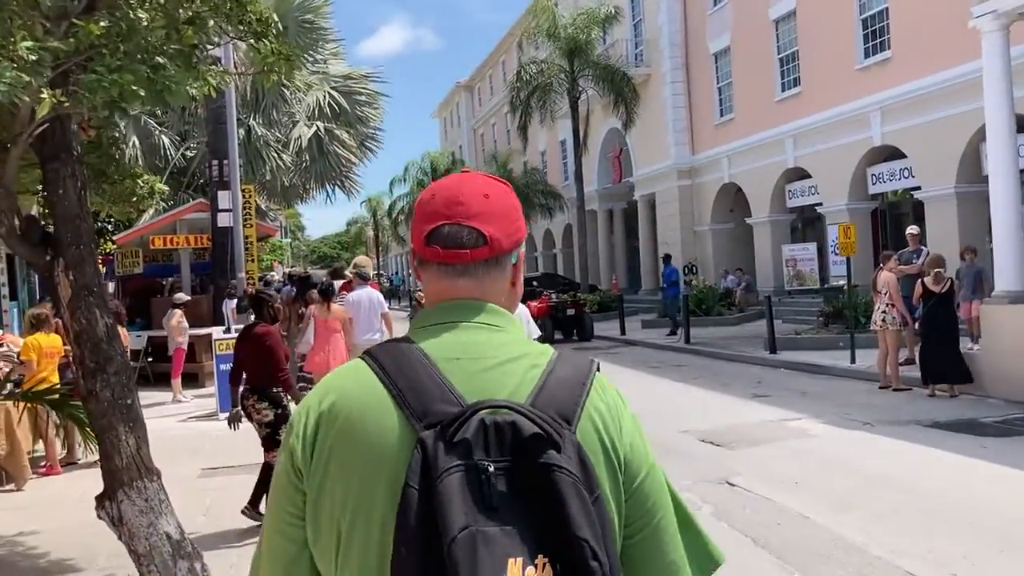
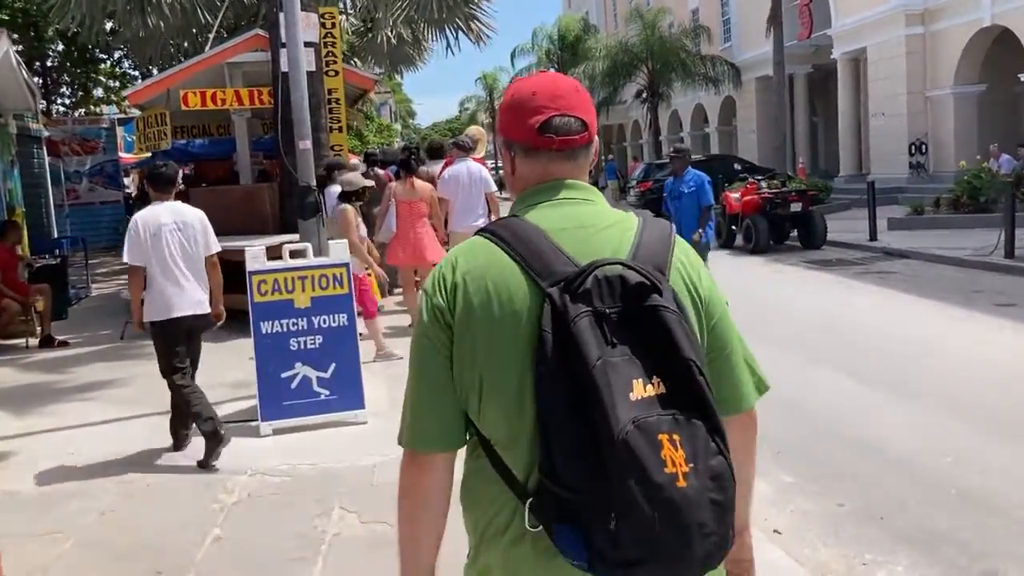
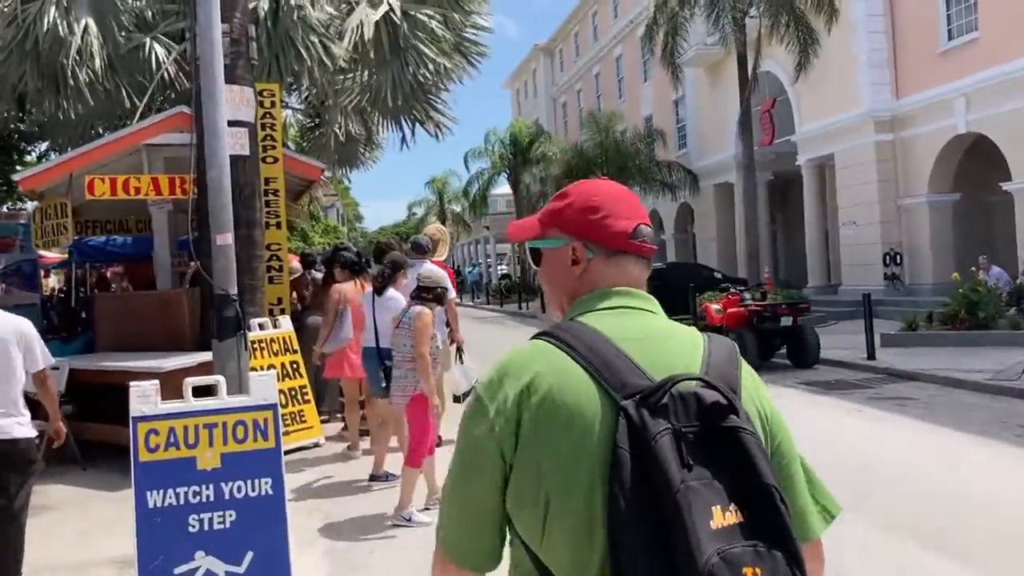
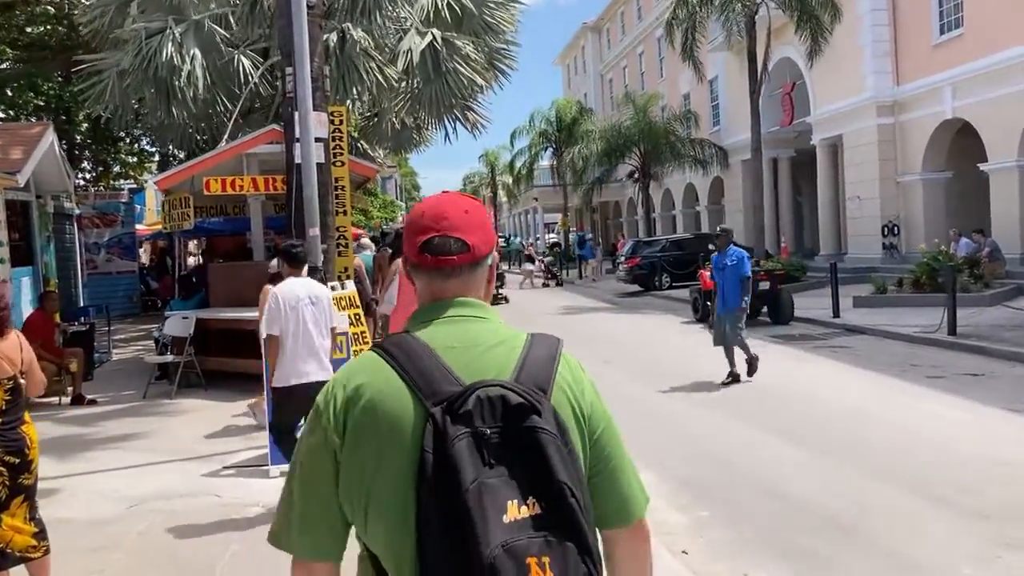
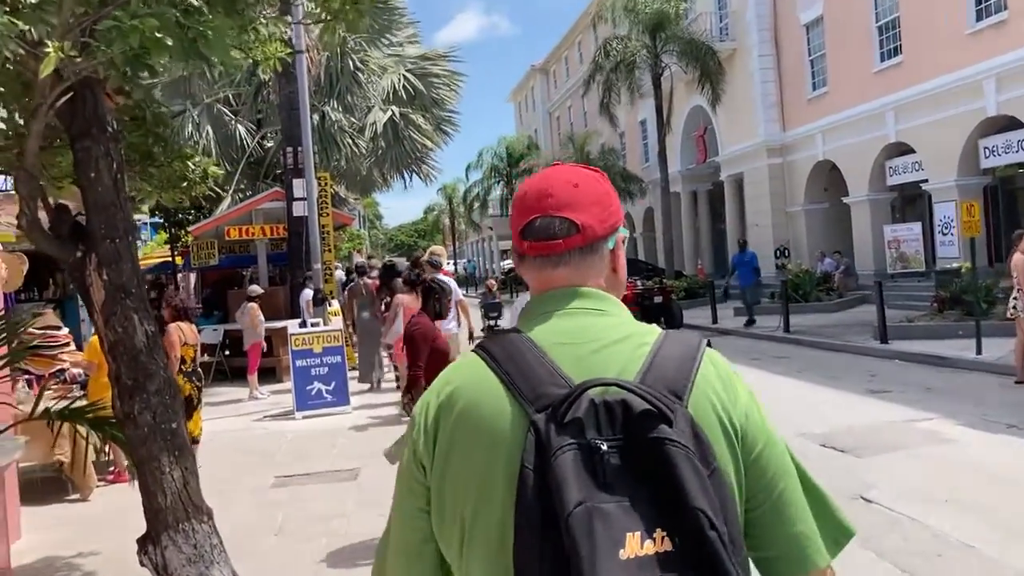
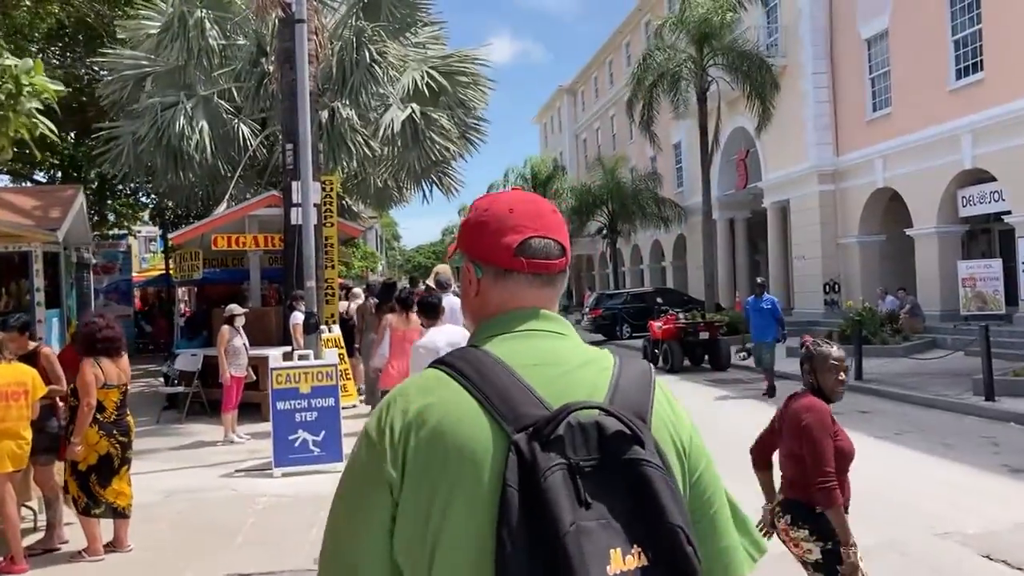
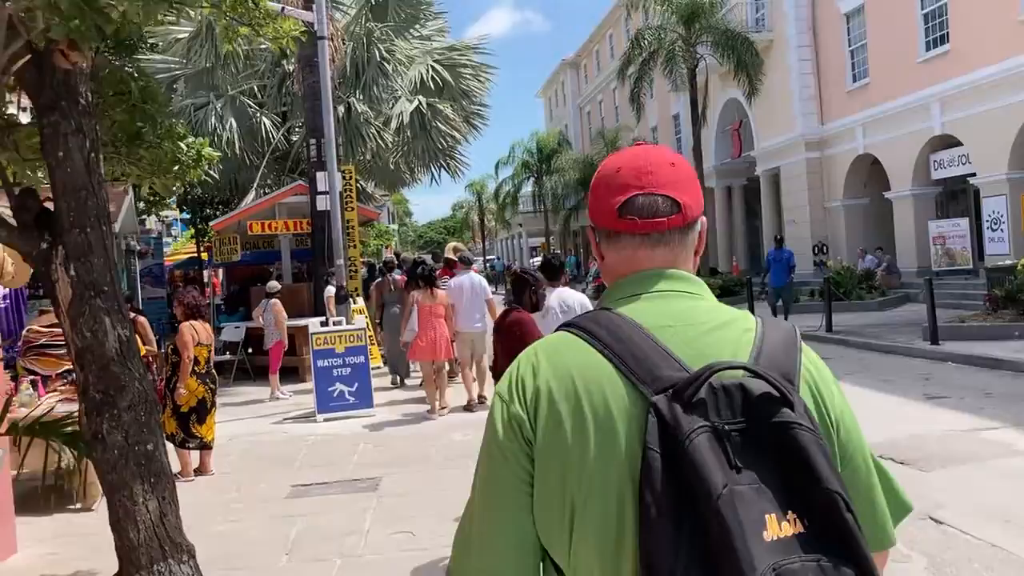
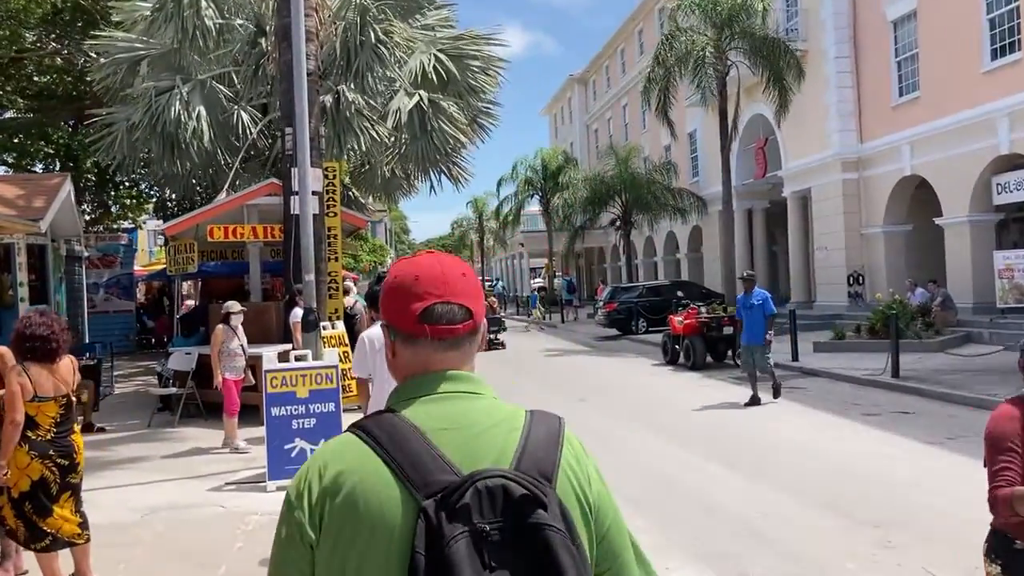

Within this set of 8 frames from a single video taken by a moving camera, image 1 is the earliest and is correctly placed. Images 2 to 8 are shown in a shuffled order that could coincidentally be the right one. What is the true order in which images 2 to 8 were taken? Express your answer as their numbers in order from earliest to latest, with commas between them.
5, 7, 6, 8, 4, 2, 3
